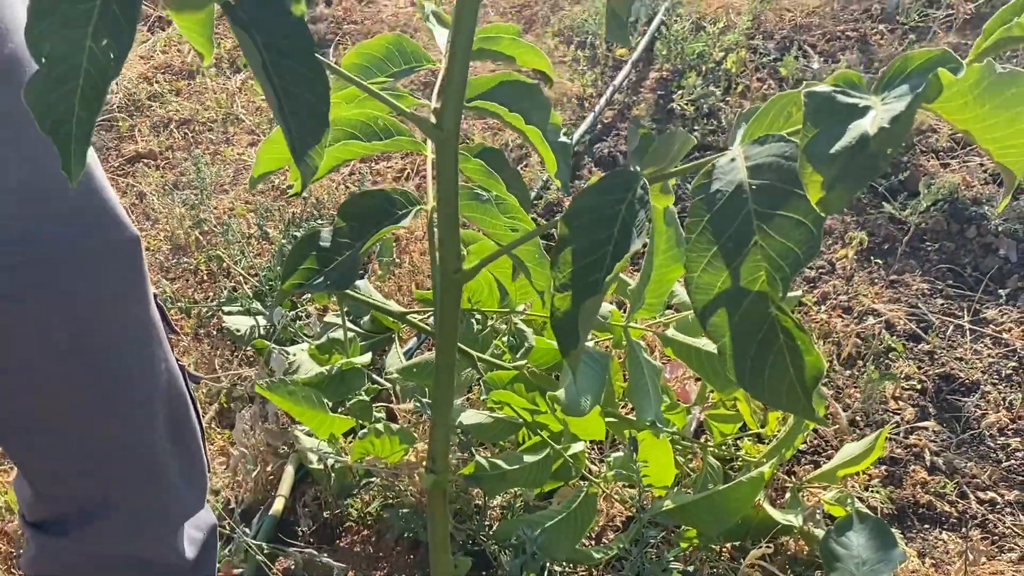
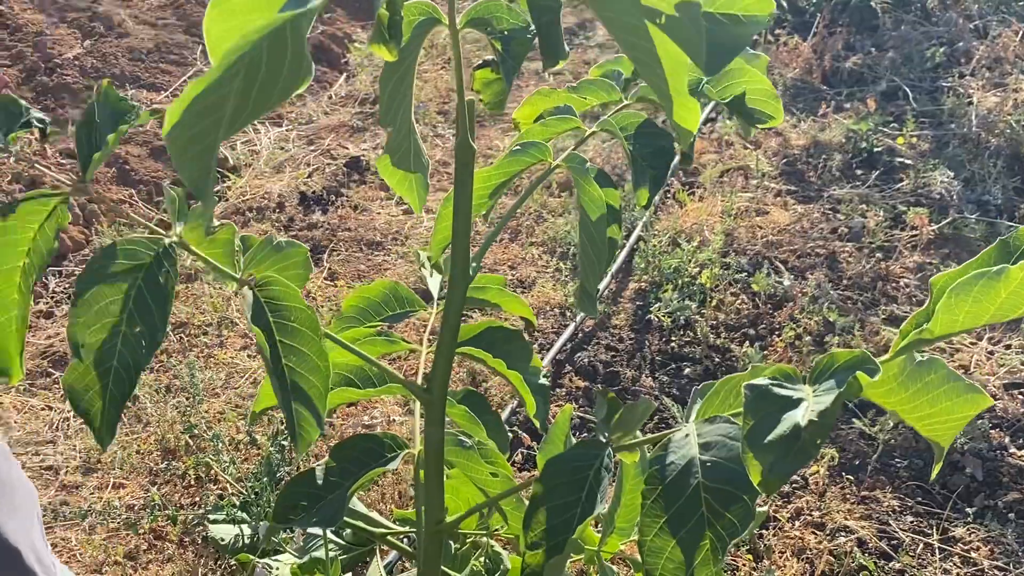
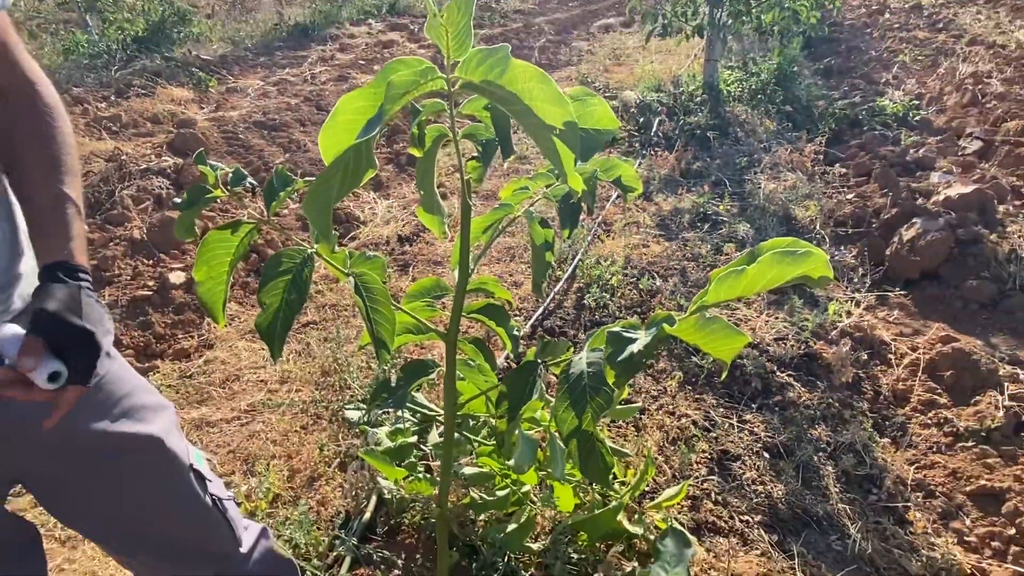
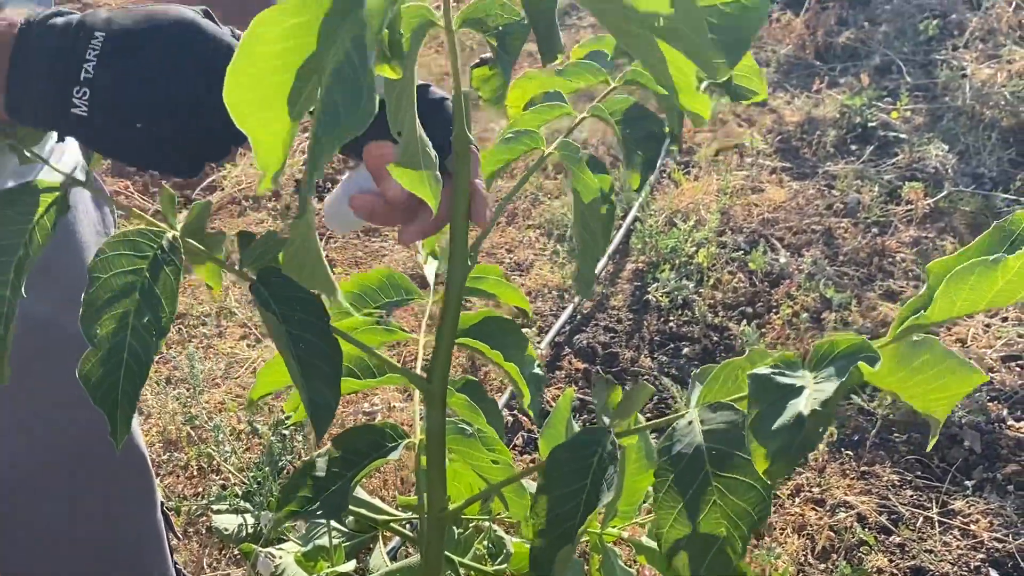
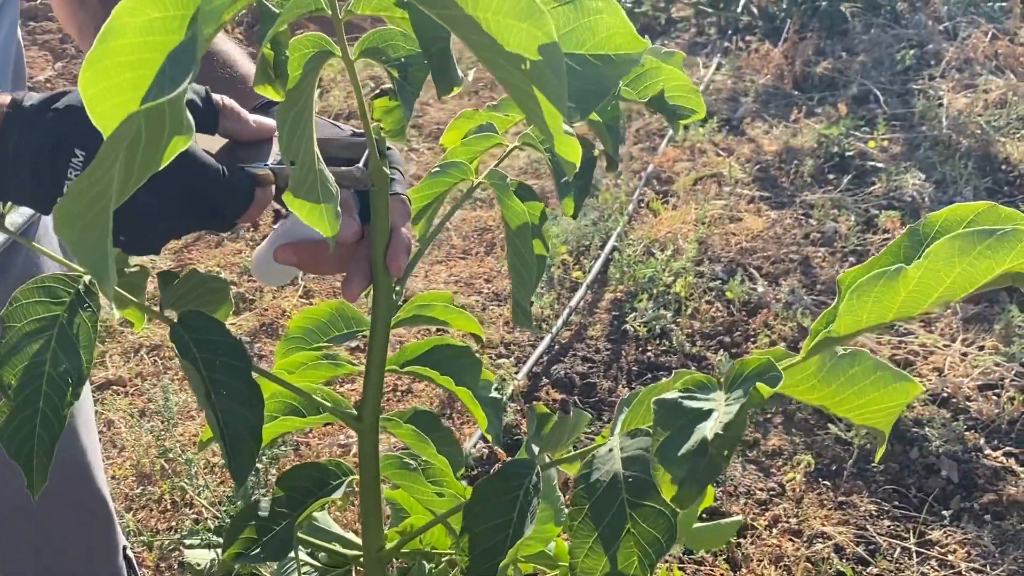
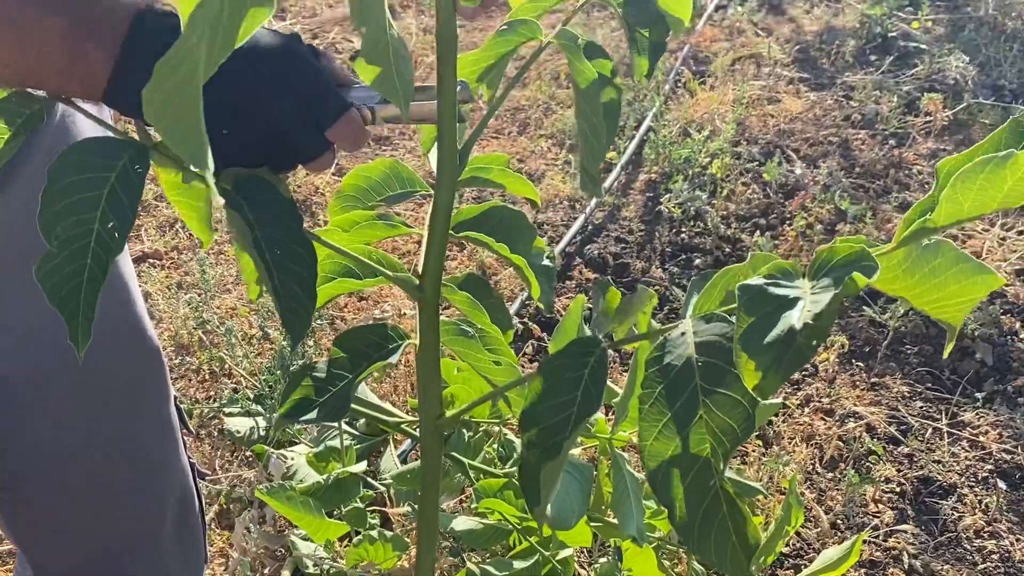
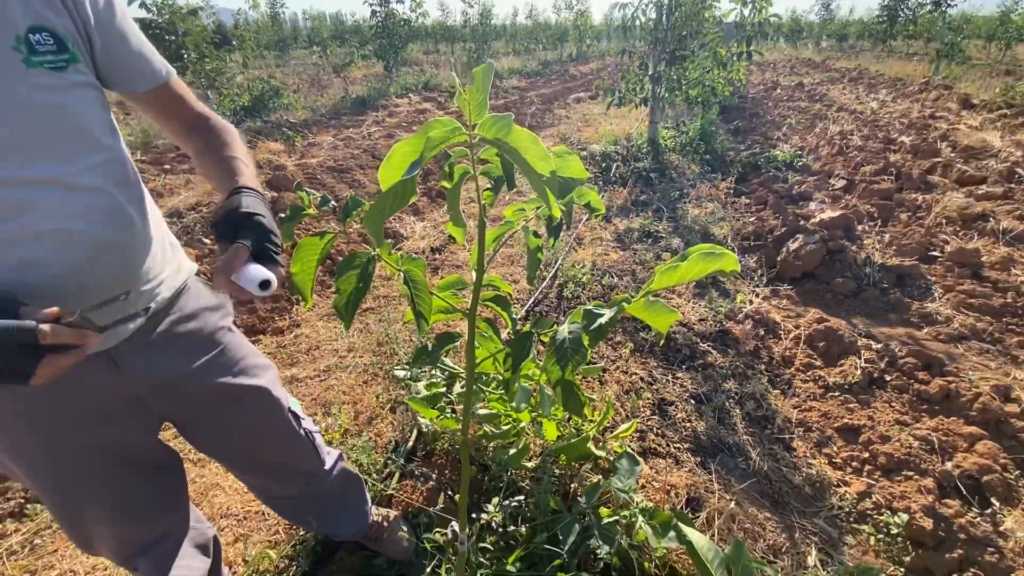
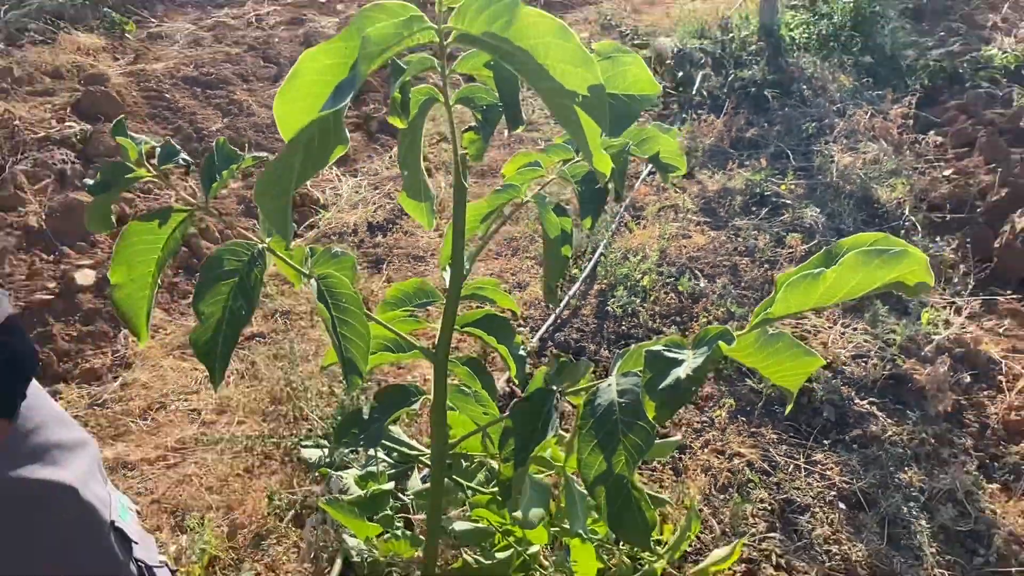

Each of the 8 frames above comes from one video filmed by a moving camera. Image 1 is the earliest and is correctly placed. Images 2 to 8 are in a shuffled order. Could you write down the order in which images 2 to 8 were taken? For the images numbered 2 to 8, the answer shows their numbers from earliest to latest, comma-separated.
6, 4, 5, 2, 8, 3, 7
